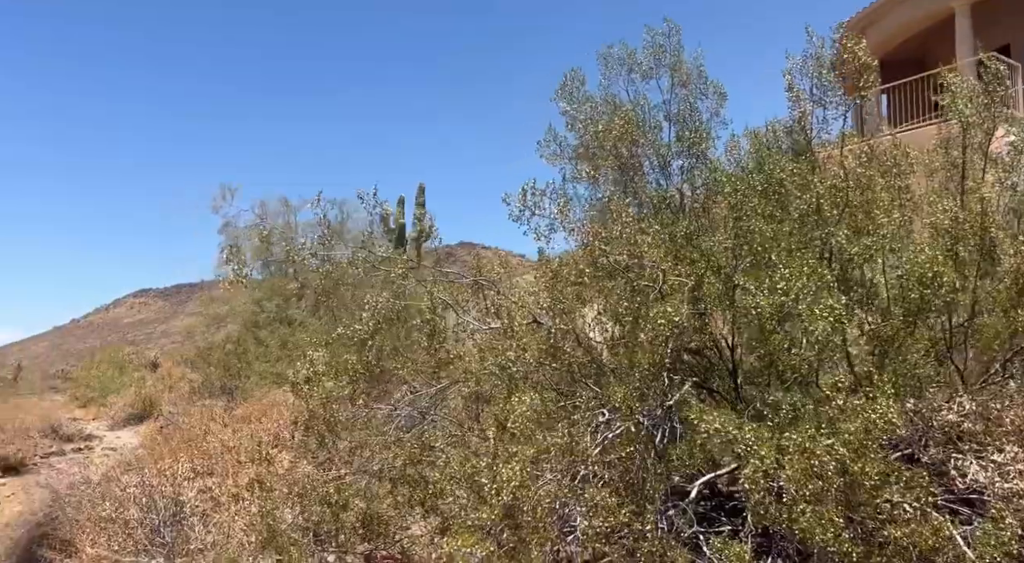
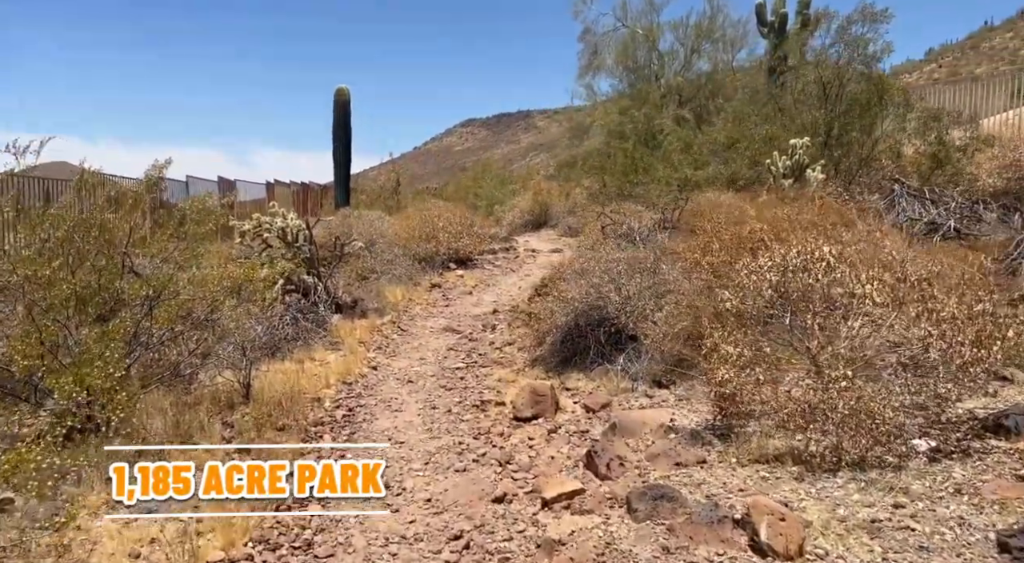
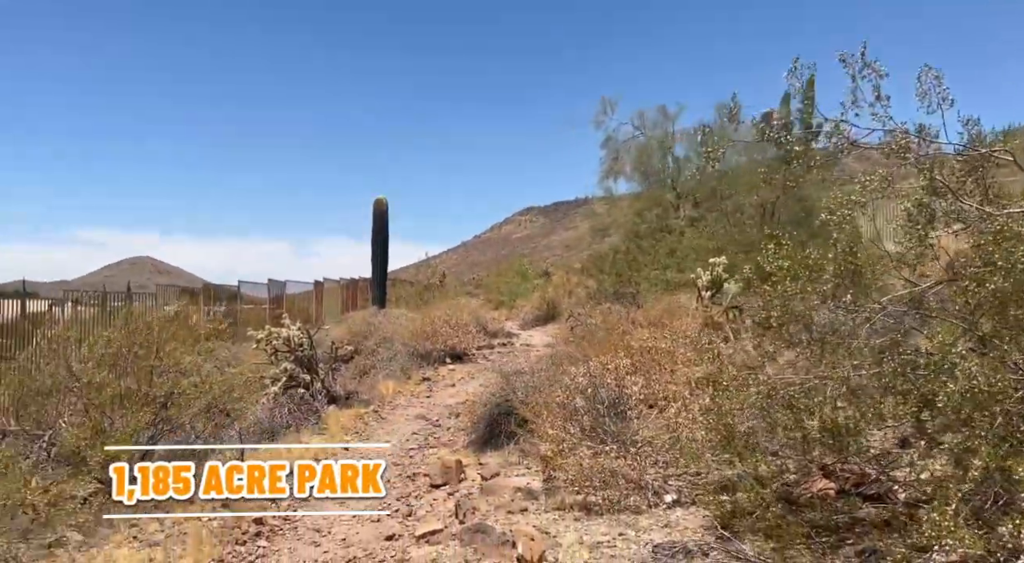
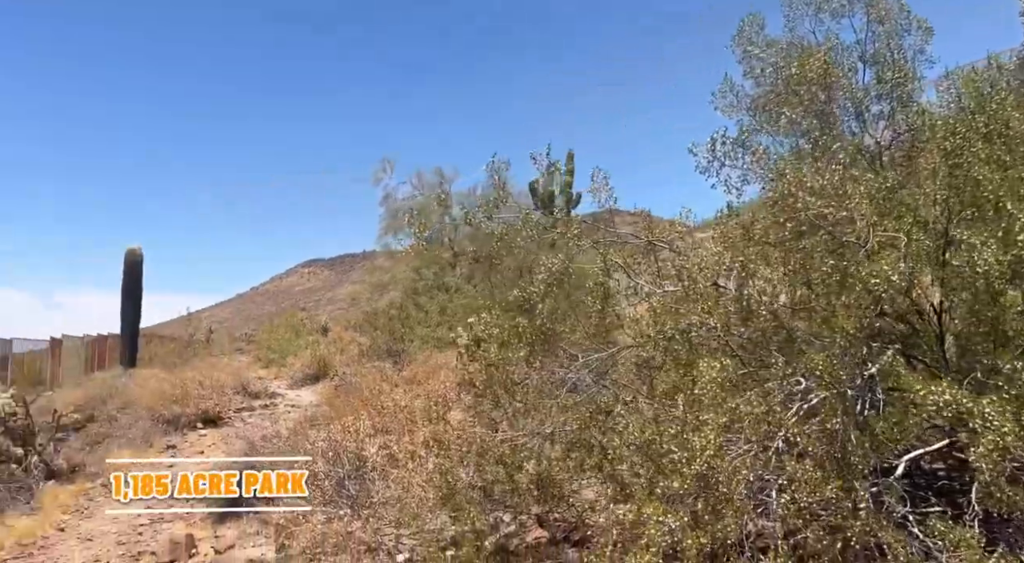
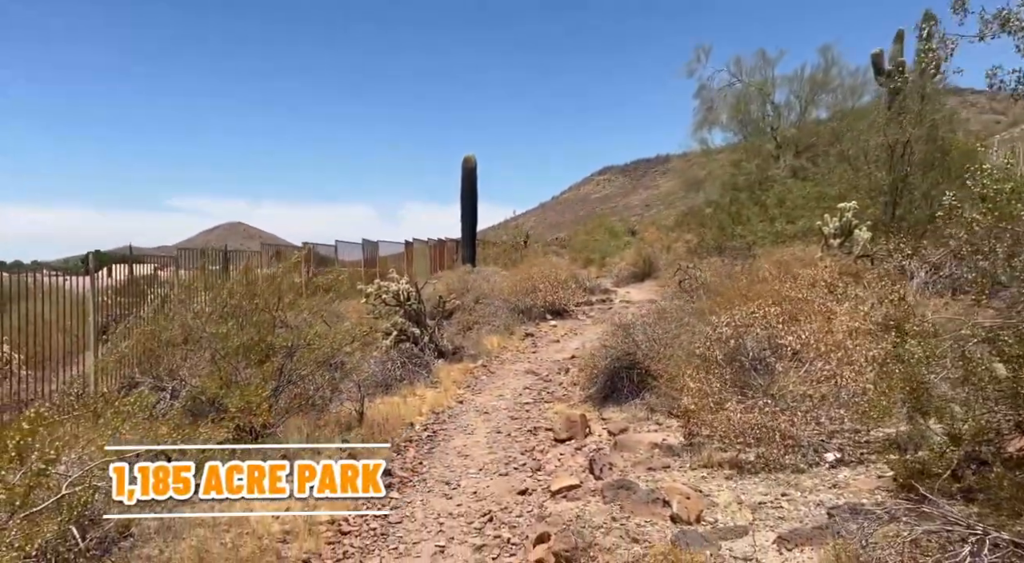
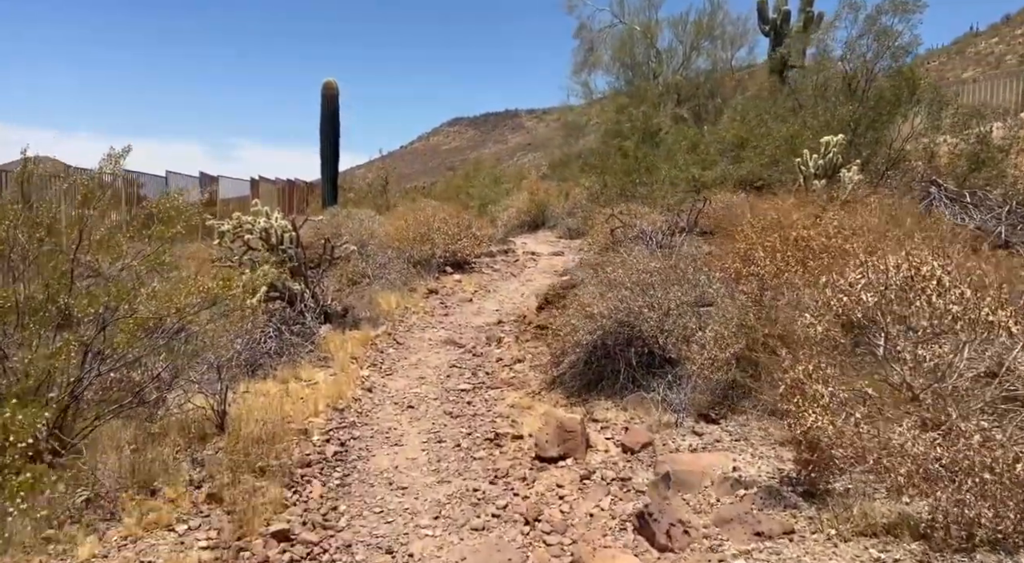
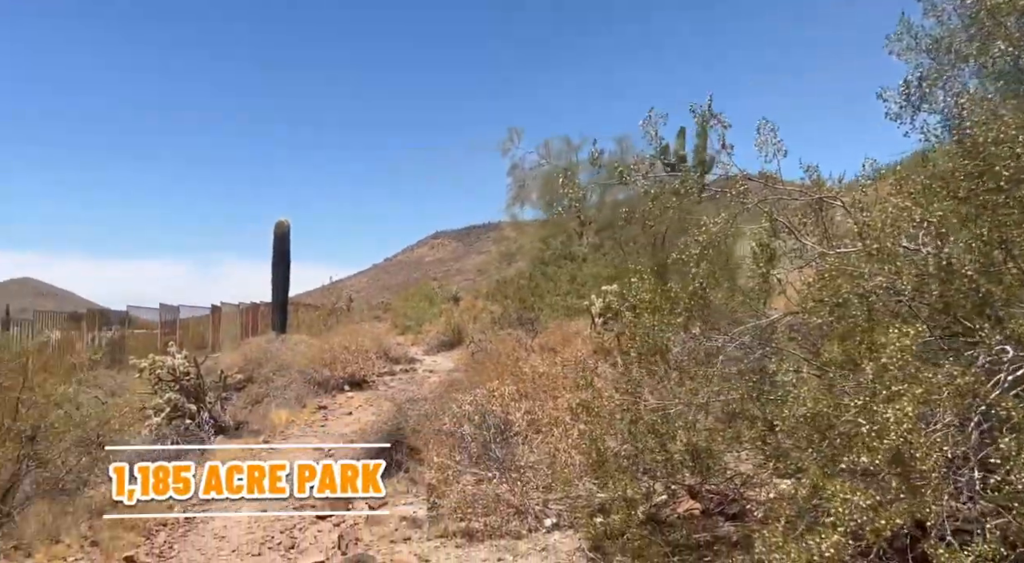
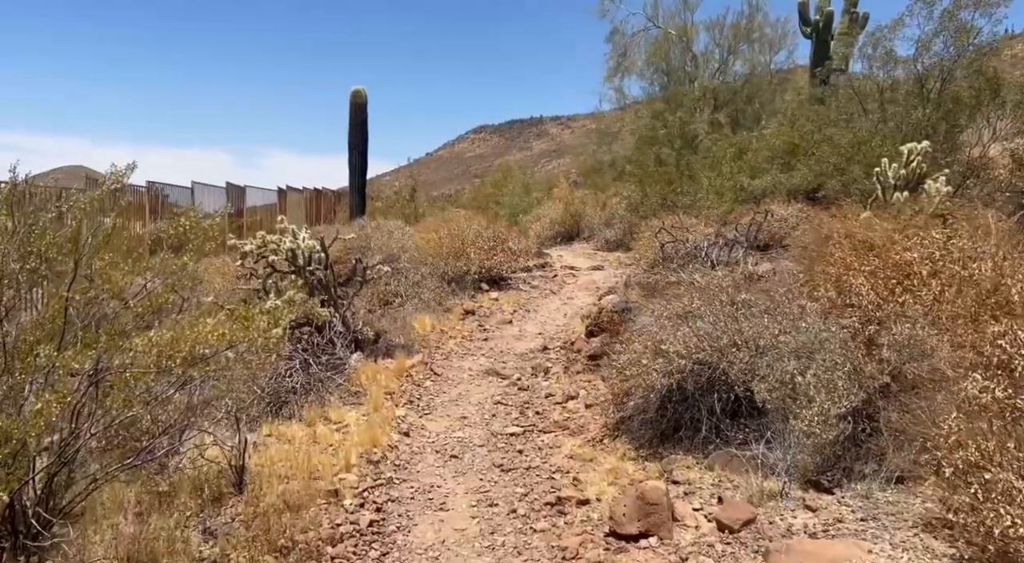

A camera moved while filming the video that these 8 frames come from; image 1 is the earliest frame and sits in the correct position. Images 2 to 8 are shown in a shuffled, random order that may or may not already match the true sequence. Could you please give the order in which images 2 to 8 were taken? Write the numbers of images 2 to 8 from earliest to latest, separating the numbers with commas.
4, 7, 3, 5, 2, 6, 8
